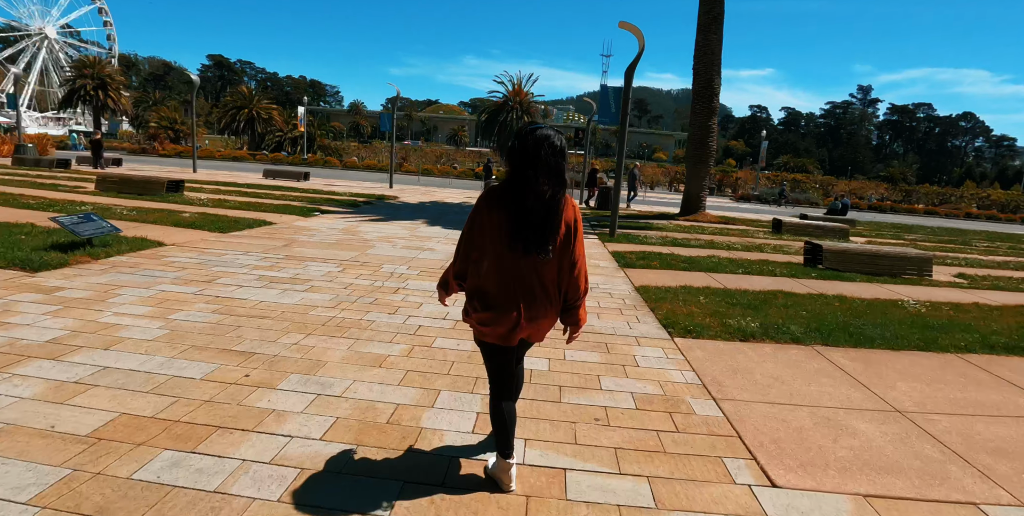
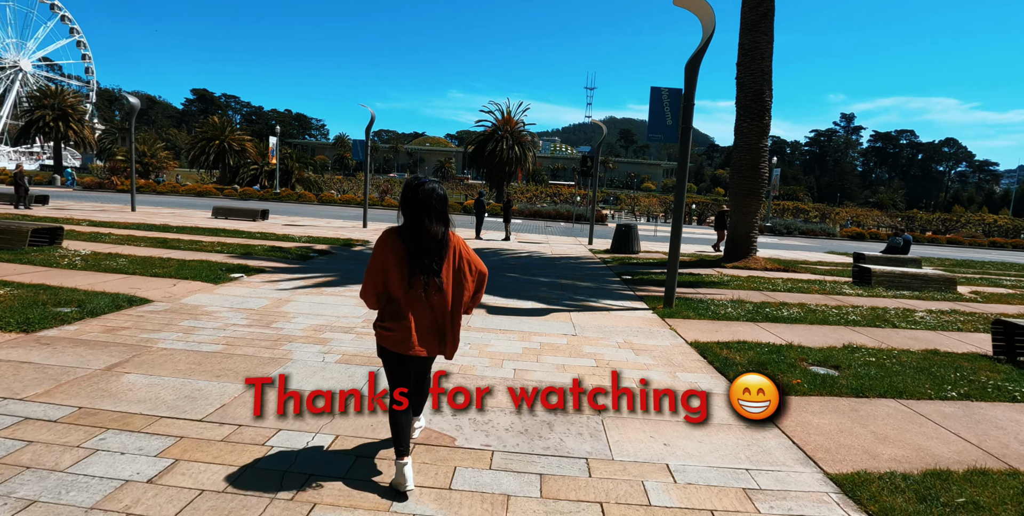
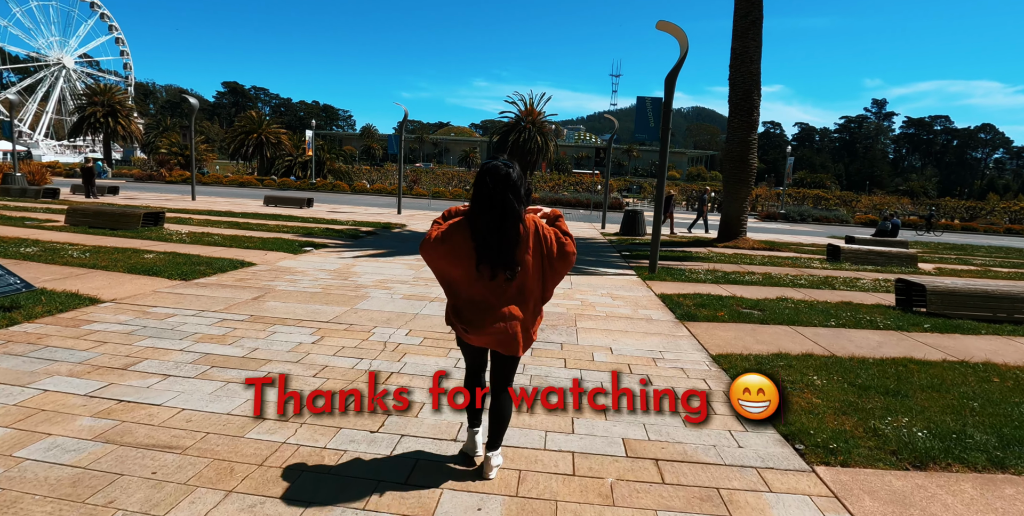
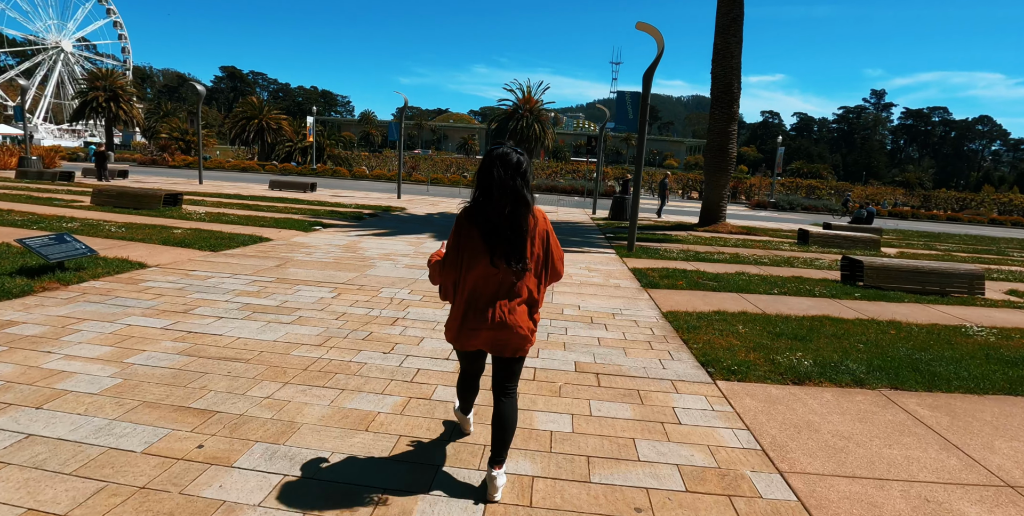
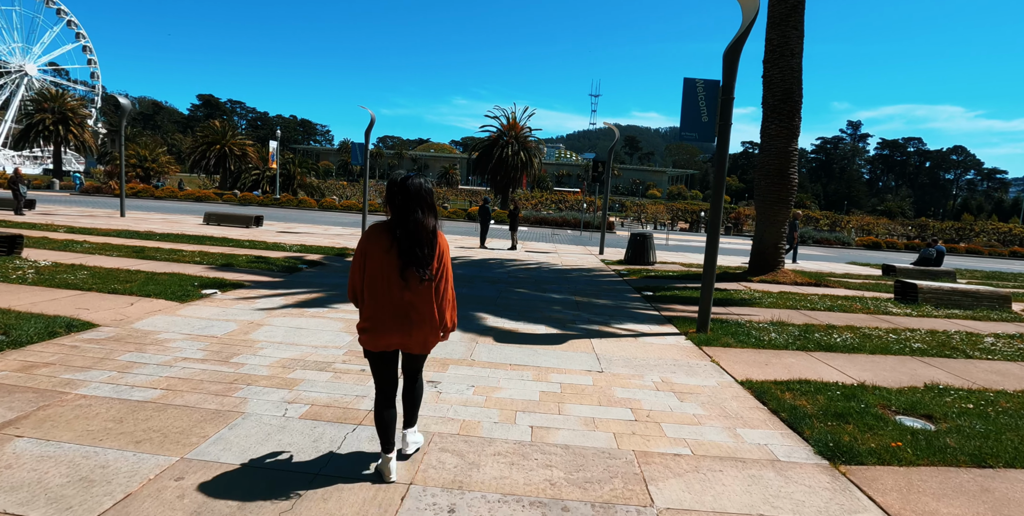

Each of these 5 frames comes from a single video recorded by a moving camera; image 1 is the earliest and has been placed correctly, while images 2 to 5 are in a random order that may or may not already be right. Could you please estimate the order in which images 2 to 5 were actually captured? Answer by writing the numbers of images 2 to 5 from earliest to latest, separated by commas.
4, 3, 2, 5
